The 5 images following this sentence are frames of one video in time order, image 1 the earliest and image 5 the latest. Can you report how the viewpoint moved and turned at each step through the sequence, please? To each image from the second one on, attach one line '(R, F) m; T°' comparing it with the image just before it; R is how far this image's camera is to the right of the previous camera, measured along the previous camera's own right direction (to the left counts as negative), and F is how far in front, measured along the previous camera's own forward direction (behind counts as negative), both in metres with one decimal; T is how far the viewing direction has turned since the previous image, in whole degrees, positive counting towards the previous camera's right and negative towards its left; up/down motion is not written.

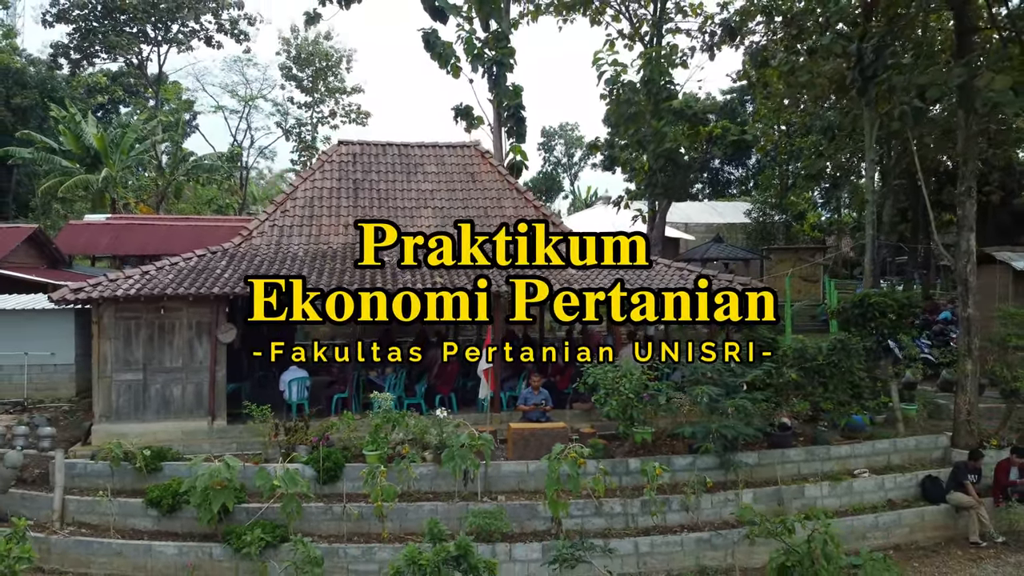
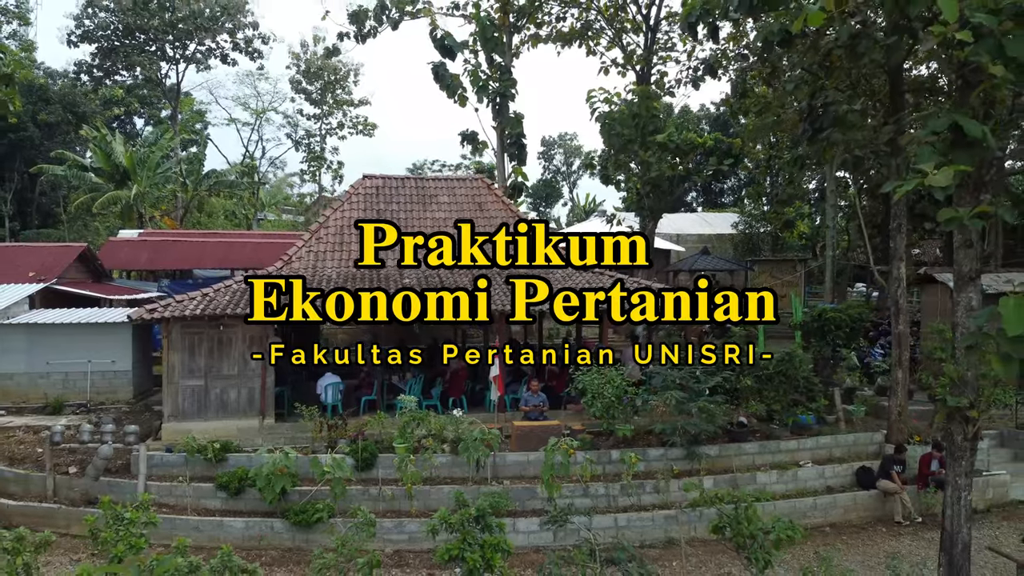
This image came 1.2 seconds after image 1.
(-0.1, -1.4) m; 0°
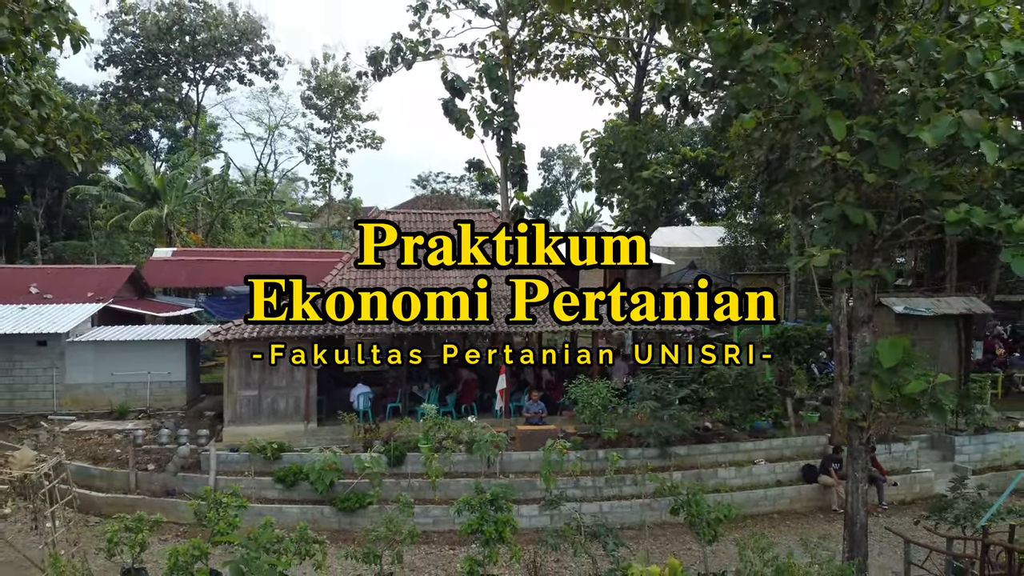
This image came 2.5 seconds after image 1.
(-0.1, -1.7) m; 0°
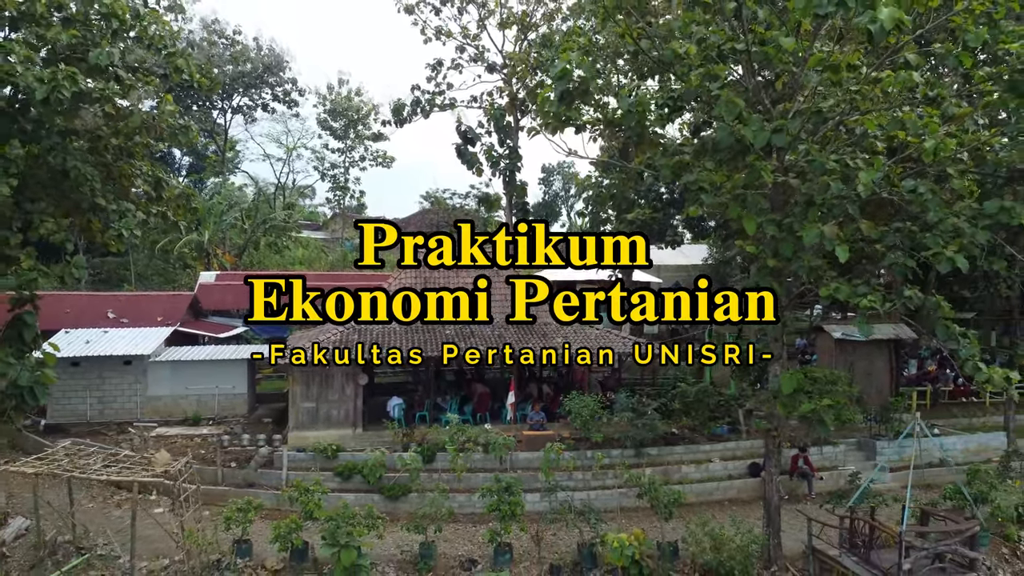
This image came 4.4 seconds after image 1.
(-0.2, -2.7) m; 0°
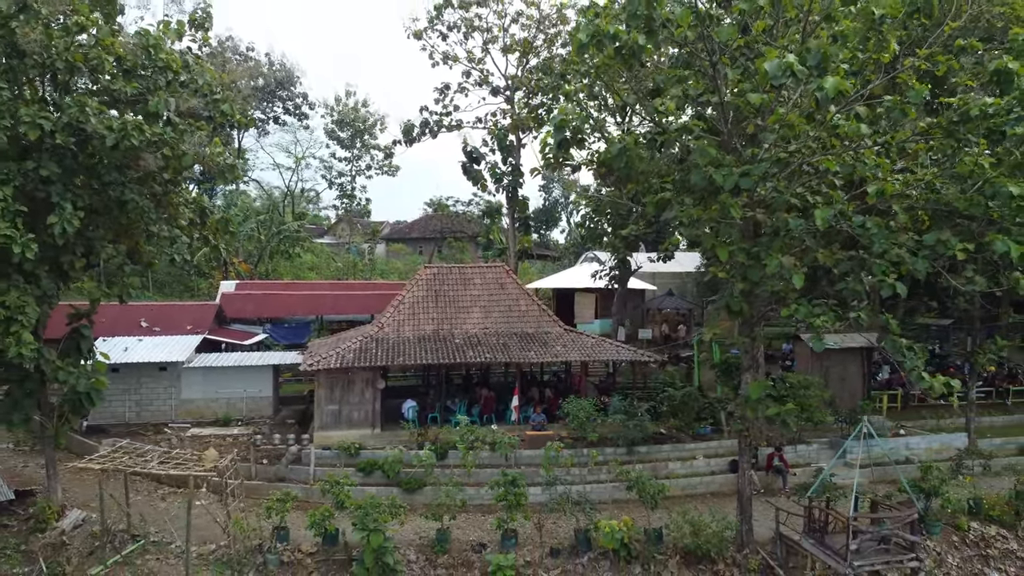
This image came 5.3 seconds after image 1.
(-0.1, -1.4) m; 0°
